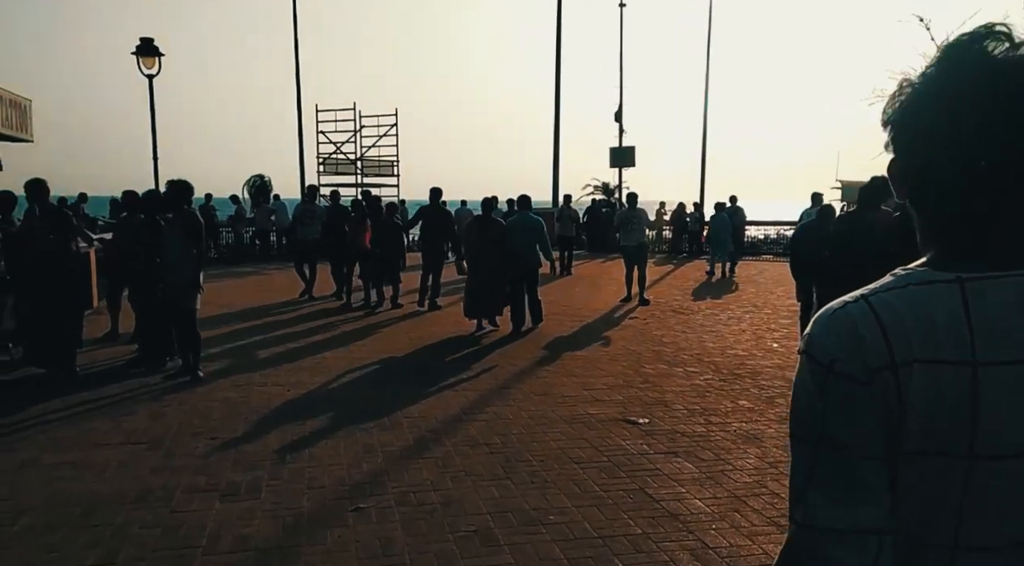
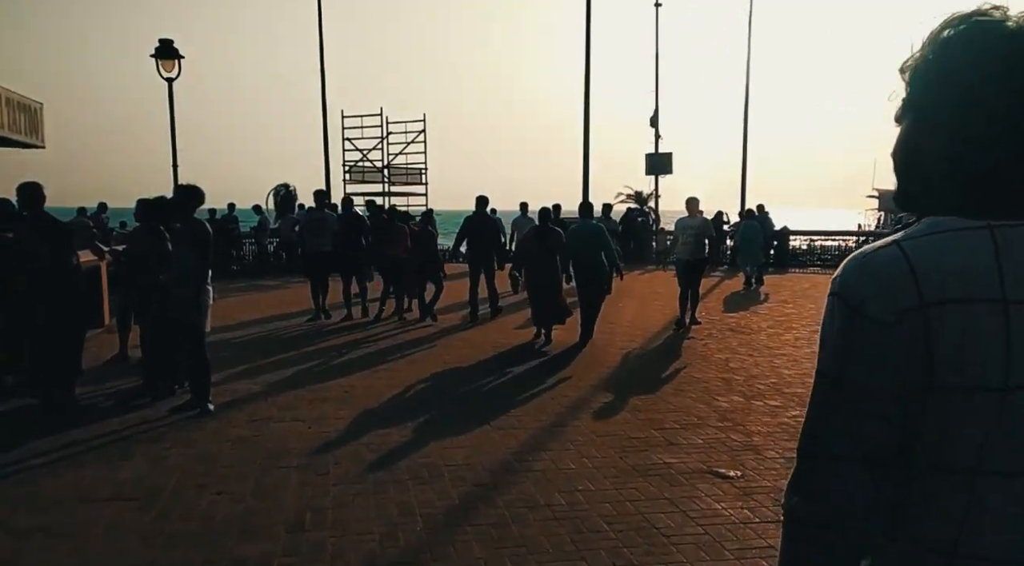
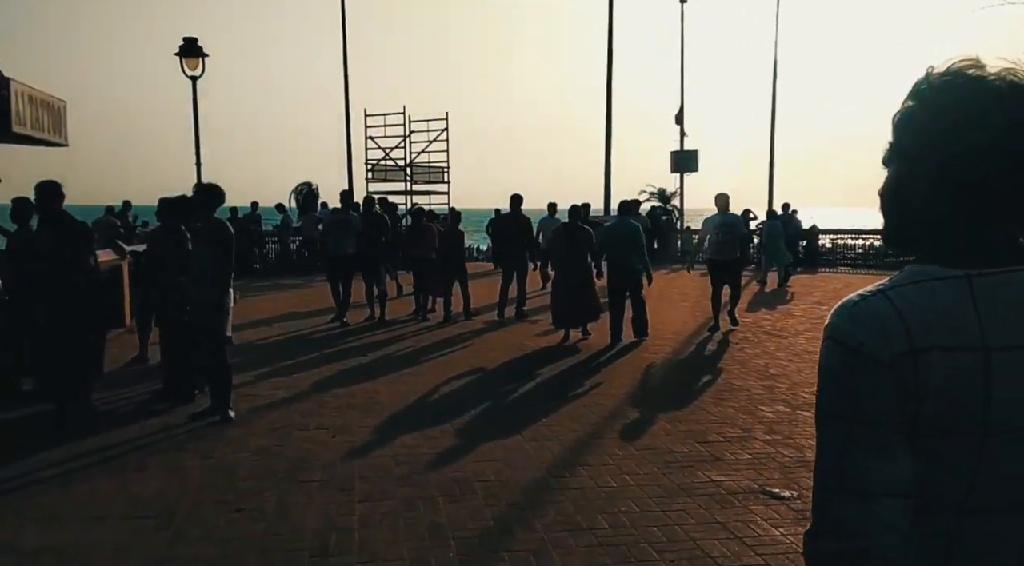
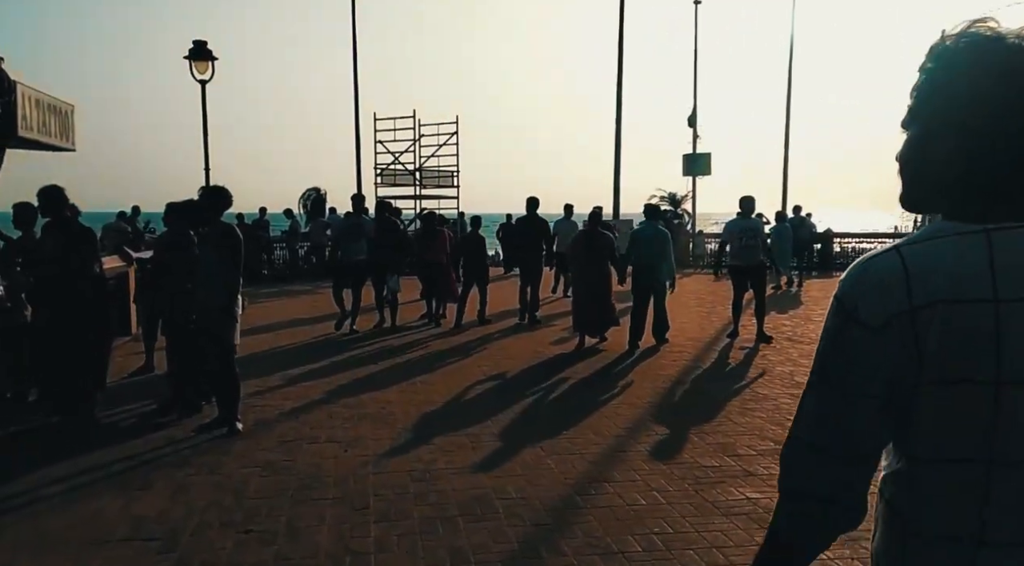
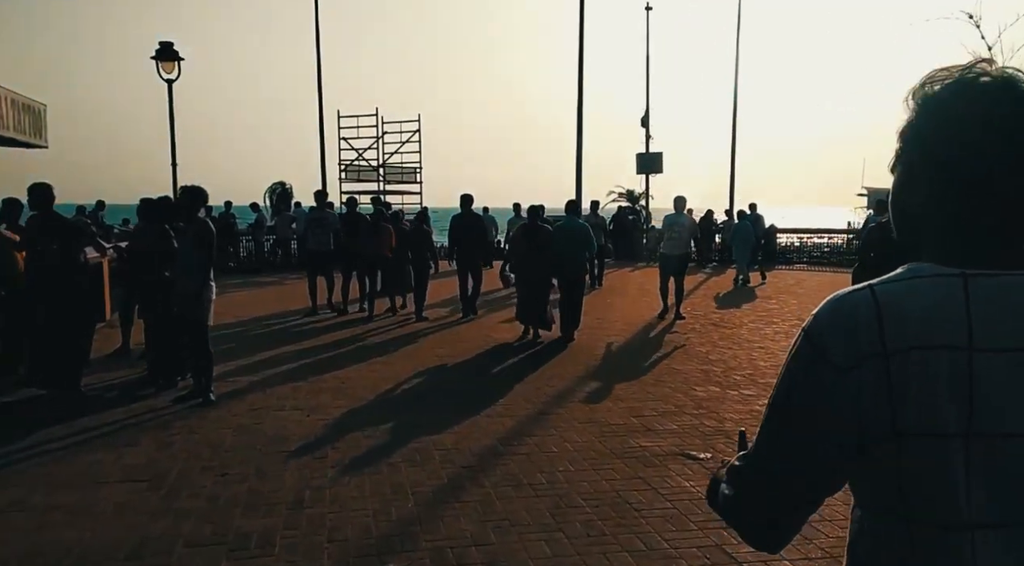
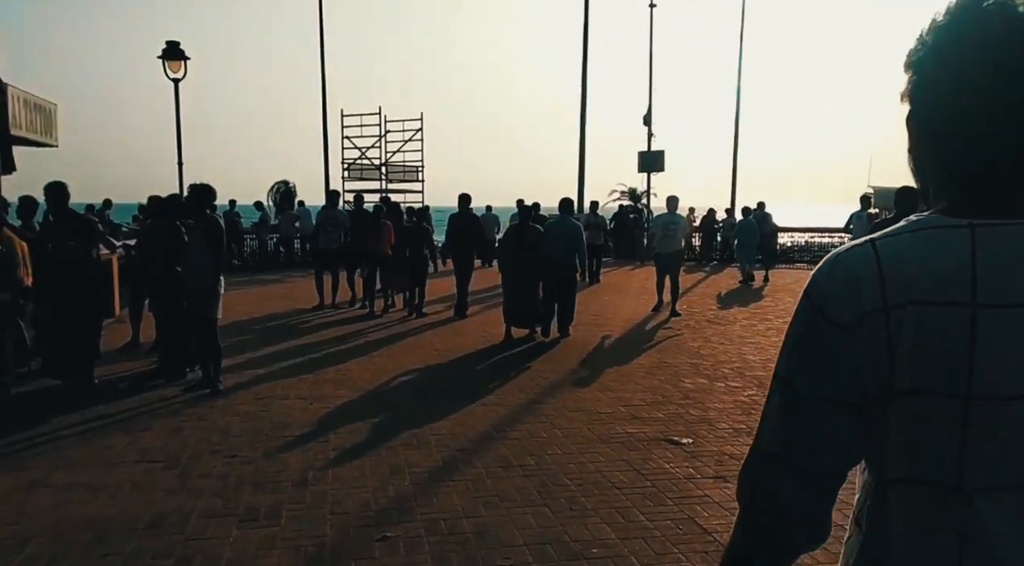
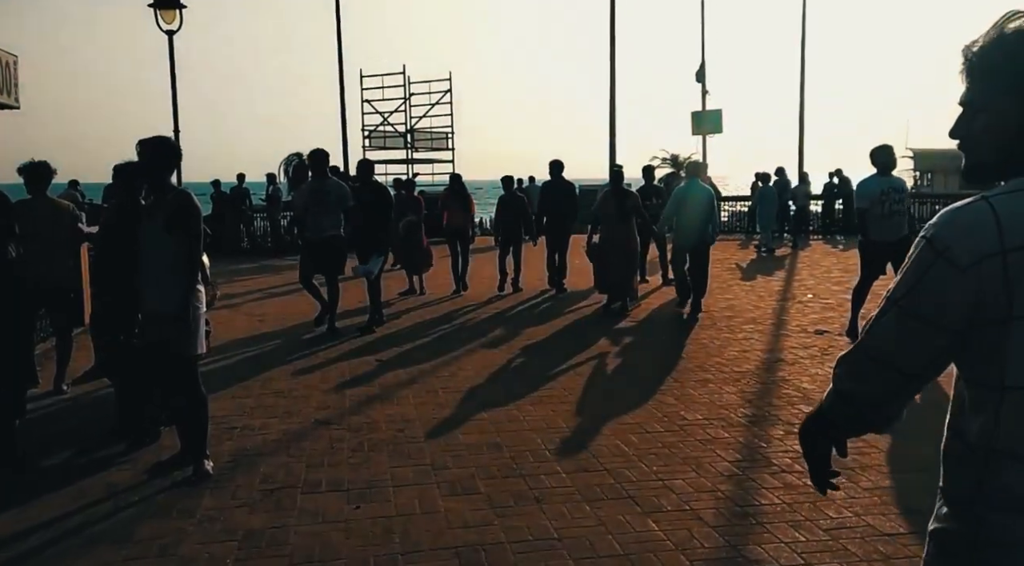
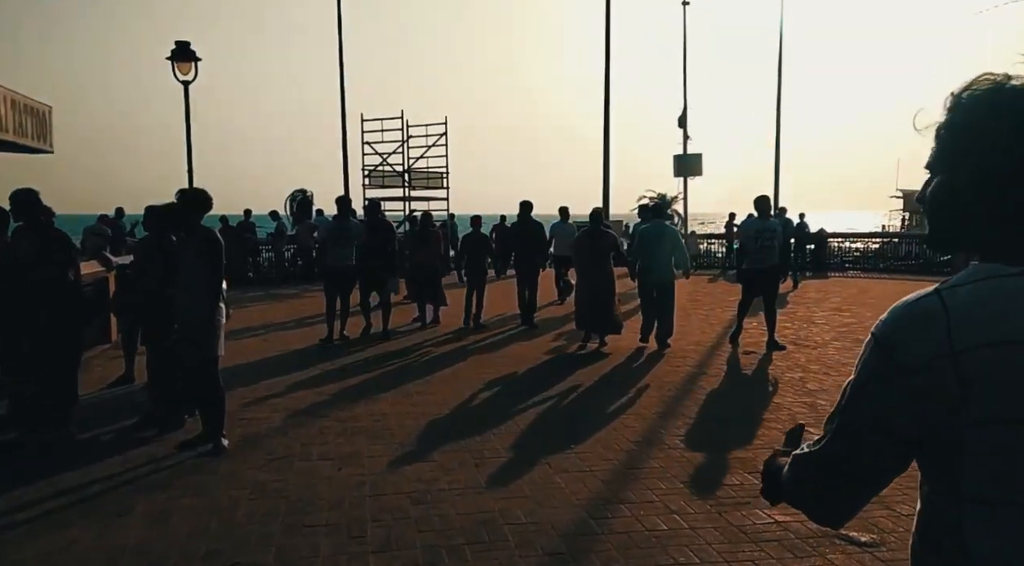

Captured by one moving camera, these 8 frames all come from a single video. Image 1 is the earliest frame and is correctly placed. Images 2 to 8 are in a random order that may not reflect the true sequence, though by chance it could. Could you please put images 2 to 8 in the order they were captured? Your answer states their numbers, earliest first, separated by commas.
6, 5, 2, 3, 4, 8, 7
